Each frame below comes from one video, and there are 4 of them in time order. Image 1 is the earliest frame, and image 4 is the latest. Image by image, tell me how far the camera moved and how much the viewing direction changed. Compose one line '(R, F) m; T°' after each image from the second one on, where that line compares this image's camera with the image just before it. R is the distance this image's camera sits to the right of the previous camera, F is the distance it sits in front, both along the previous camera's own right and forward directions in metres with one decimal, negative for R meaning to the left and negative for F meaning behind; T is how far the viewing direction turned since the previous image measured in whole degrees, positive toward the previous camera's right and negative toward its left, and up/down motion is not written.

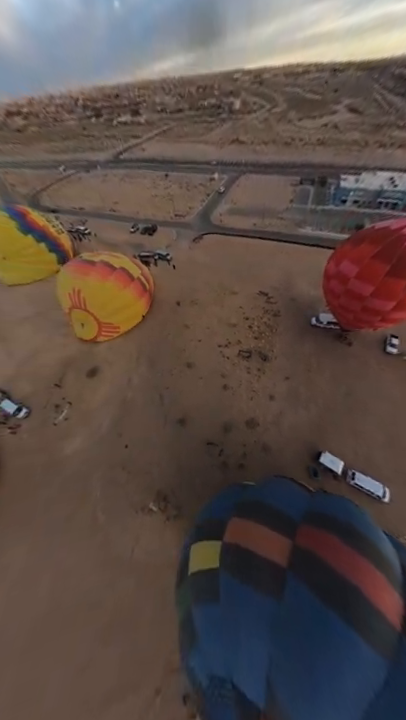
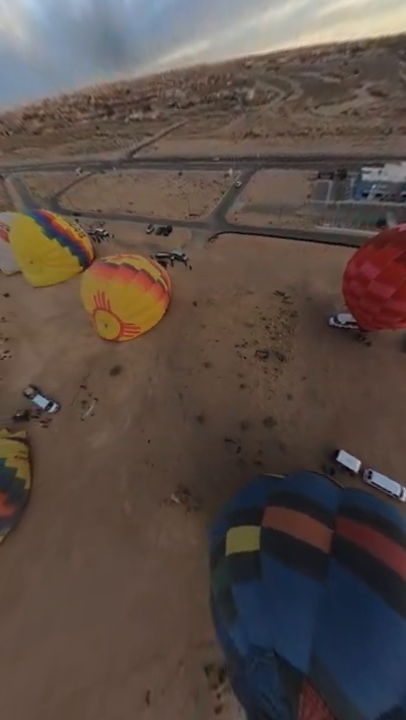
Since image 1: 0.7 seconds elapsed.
(-0.3, -0.4) m; -3°
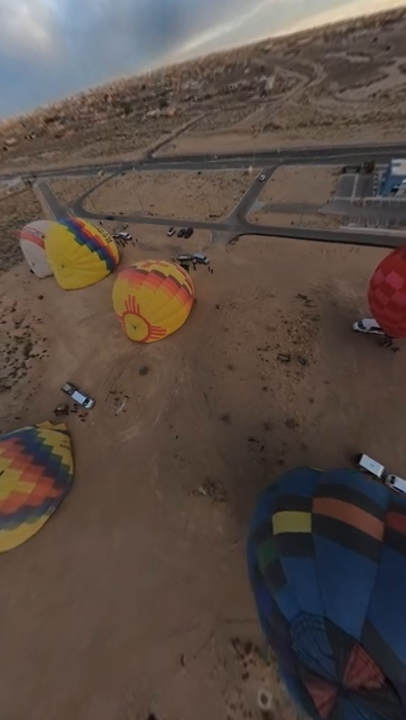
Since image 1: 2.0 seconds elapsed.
(-0.5, -0.7) m; -4°
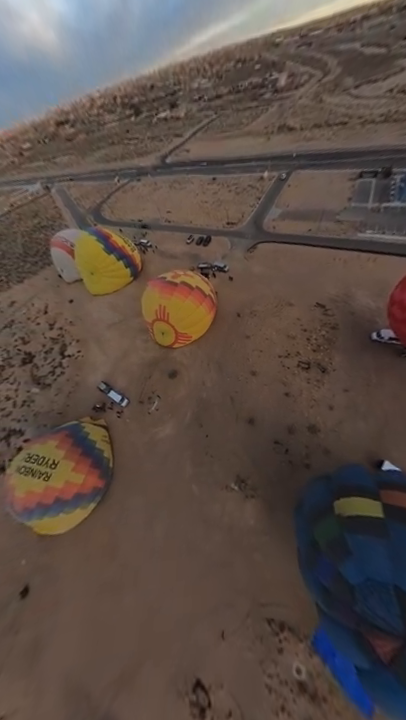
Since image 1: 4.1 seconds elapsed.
(-1.0, -1.1) m; -3°
